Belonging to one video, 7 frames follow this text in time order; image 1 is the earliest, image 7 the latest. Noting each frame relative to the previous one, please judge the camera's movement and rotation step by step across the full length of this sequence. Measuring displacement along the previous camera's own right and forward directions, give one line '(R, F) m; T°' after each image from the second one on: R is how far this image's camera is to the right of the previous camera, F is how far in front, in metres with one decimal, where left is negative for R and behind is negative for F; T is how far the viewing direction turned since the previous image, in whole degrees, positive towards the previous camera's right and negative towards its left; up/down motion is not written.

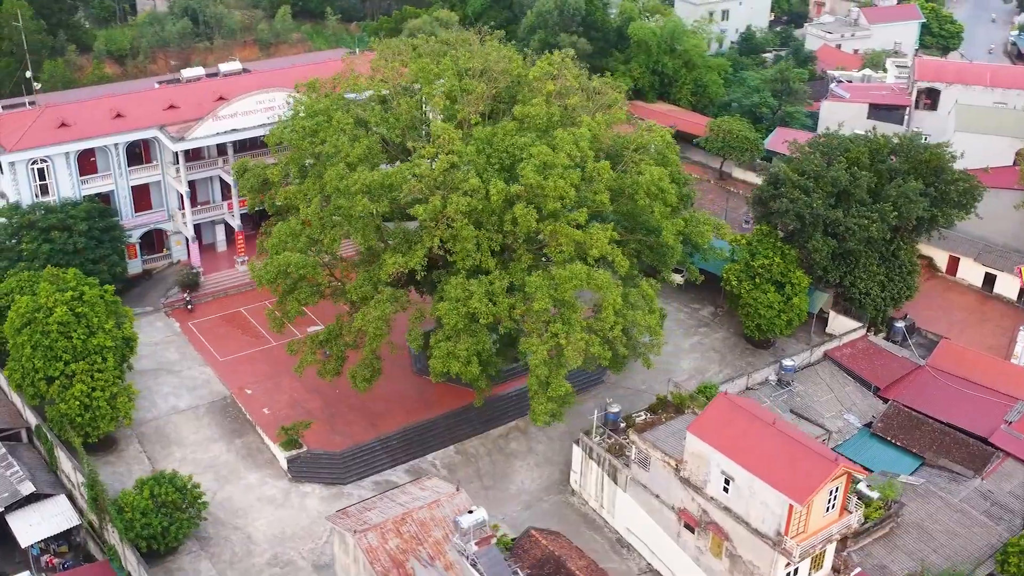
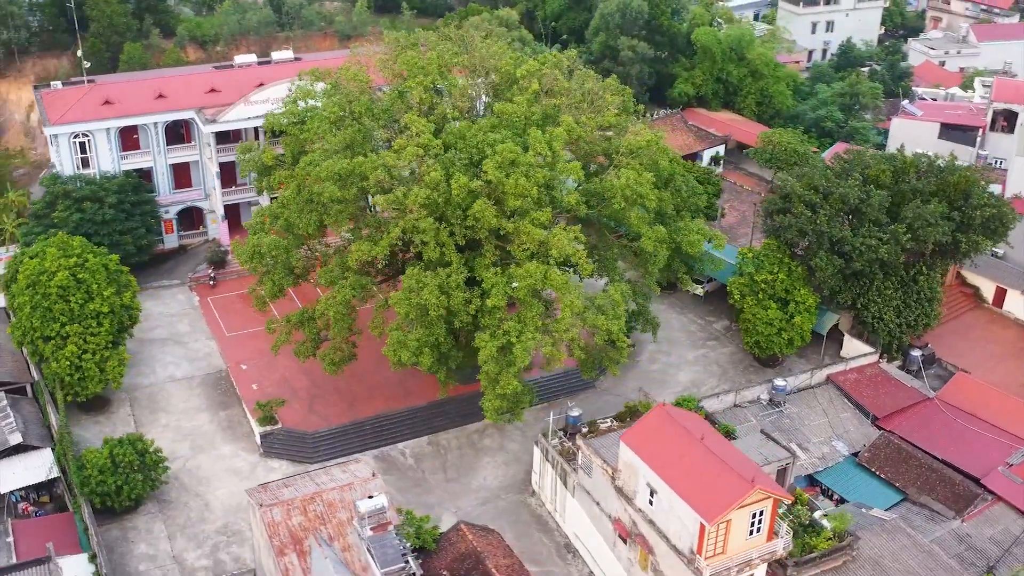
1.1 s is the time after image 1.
(+5.1, +0.3) m; -8°
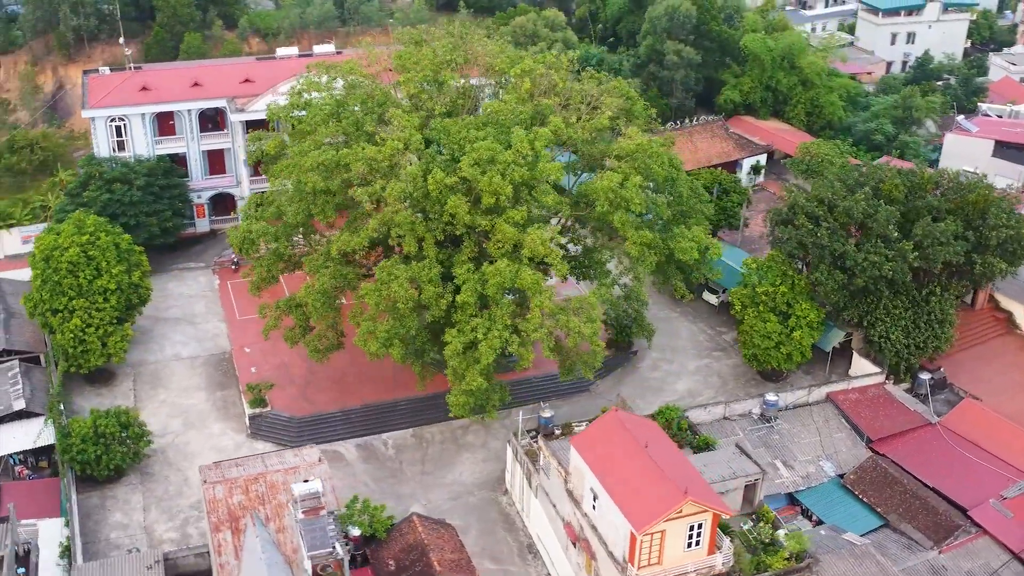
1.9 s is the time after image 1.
(+3.7, +0.1) m; -6°
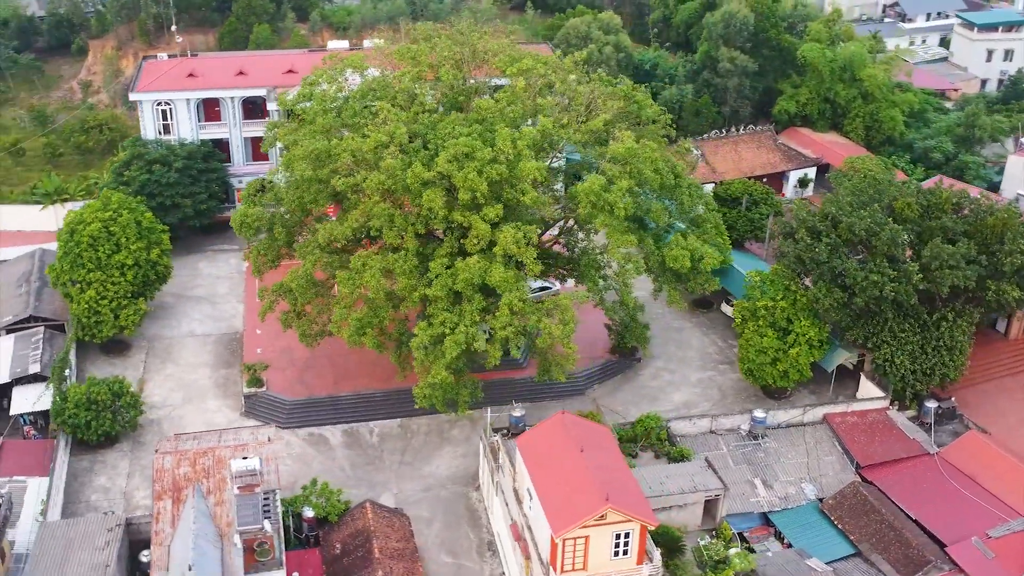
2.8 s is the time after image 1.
(+4.2, +0.2) m; -7°
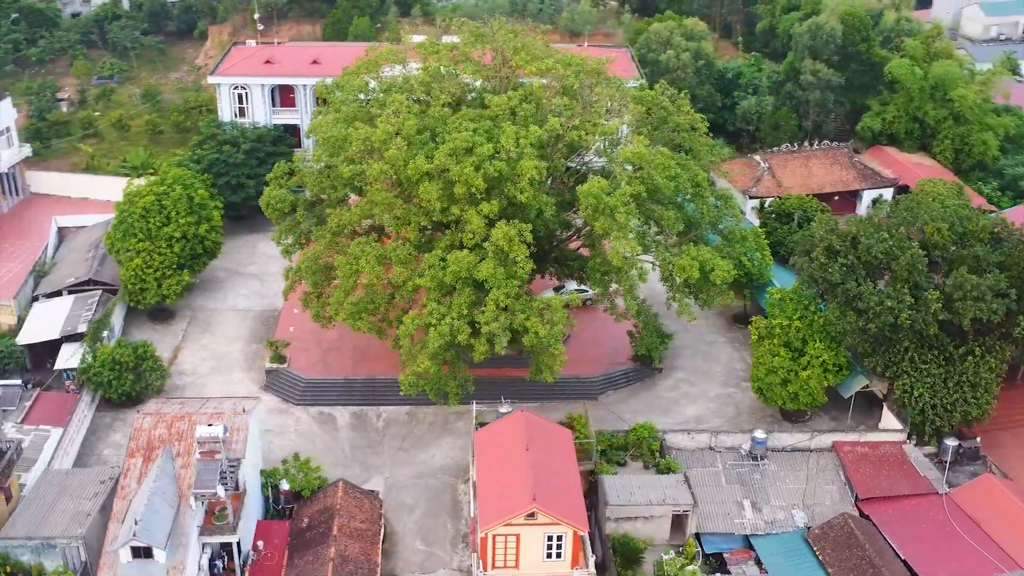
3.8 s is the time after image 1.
(+4.6, +0.2) m; -9°
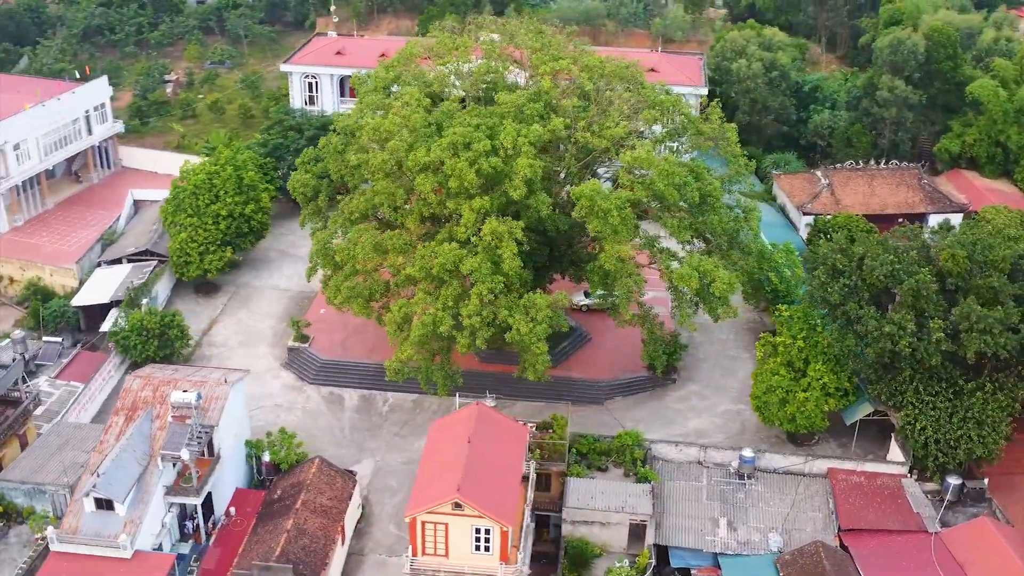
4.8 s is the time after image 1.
(+4.6, +0.1) m; -8°
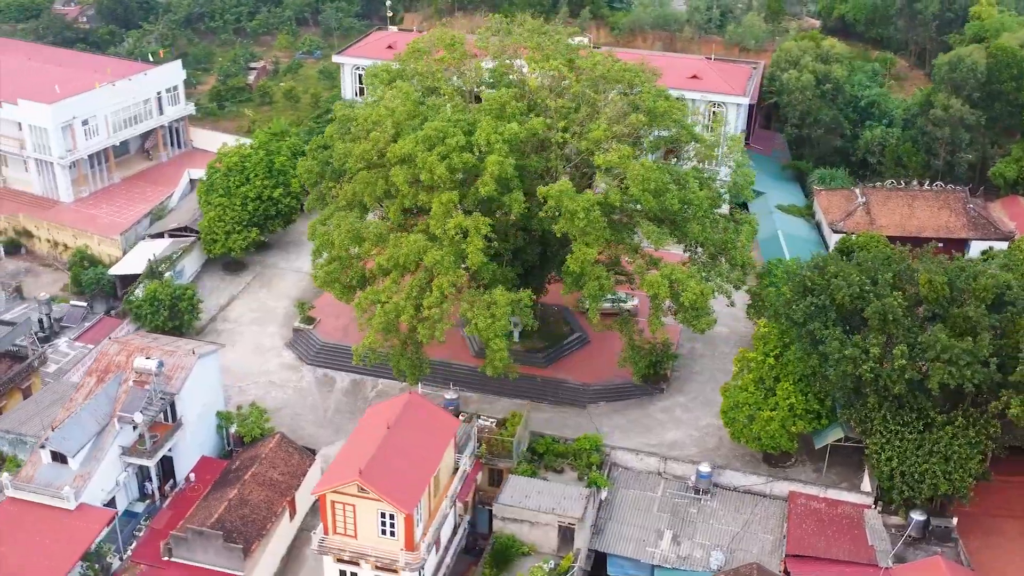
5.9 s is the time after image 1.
(+5.1, +0.1) m; -8°
